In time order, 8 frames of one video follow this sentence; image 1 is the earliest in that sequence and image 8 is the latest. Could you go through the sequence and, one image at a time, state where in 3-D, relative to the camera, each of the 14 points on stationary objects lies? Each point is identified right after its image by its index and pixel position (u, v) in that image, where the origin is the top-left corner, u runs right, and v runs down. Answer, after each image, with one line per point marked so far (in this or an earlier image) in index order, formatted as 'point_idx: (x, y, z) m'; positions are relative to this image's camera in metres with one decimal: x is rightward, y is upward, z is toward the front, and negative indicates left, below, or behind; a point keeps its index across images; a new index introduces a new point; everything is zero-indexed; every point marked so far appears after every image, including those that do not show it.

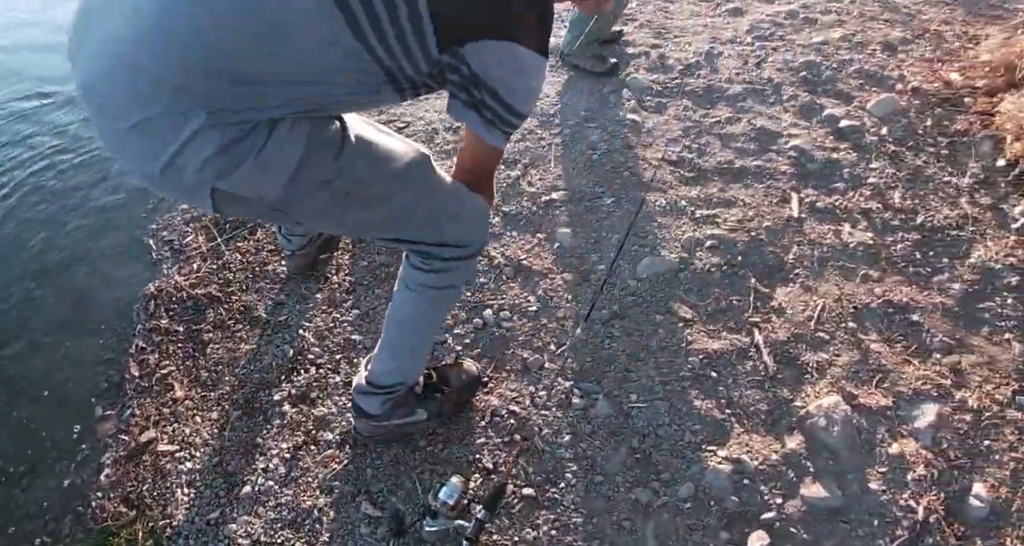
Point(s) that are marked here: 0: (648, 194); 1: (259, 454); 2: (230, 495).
0: (+0.6, +0.4, +3.4) m
1: (-1.0, -0.7, +2.4) m
2: (-1.1, -0.8, +2.3) m
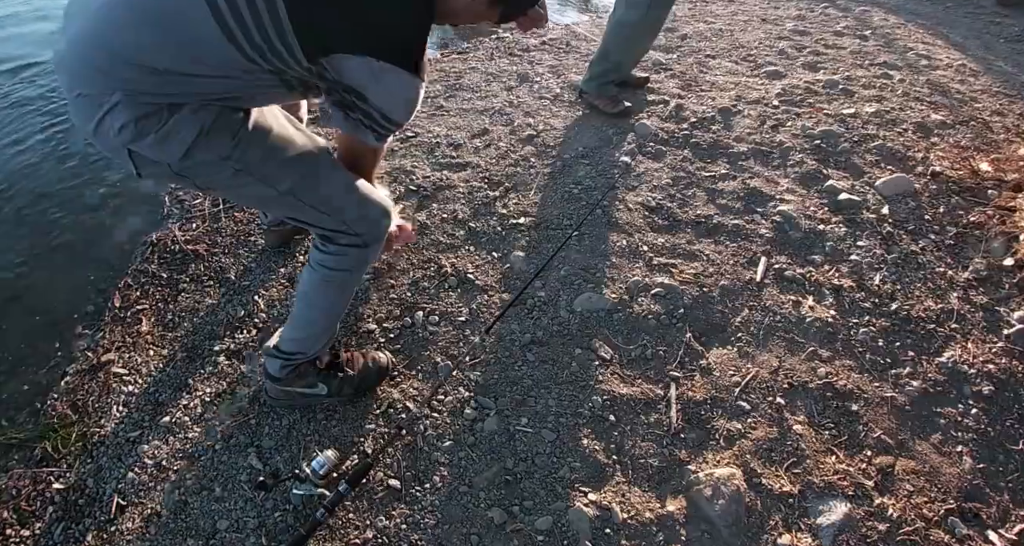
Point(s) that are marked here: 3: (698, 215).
0: (+0.5, +0.2, +3.4) m
1: (-1.4, -0.5, +2.7) m
2: (-1.5, -0.6, +2.6) m
3: (+1.1, +0.3, +3.7) m
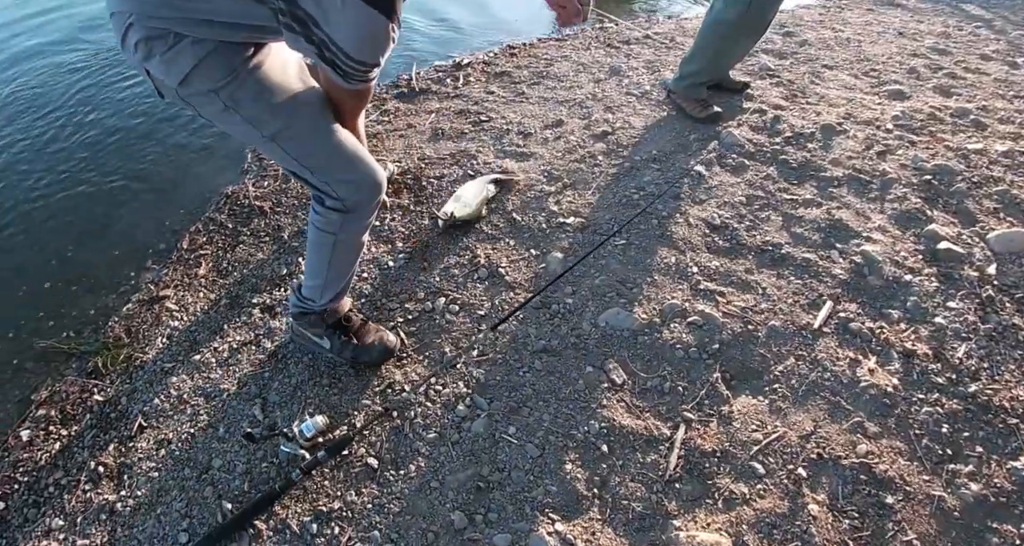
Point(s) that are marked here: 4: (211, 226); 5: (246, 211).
0: (+0.8, +0.1, +3.1) m
1: (-1.4, -0.3, +2.9) m
2: (-1.5, -0.4, +2.9) m
3: (+1.4, +0.2, +3.3) m
4: (-1.7, +0.2, +3.5) m
5: (-1.5, +0.3, +3.5) m
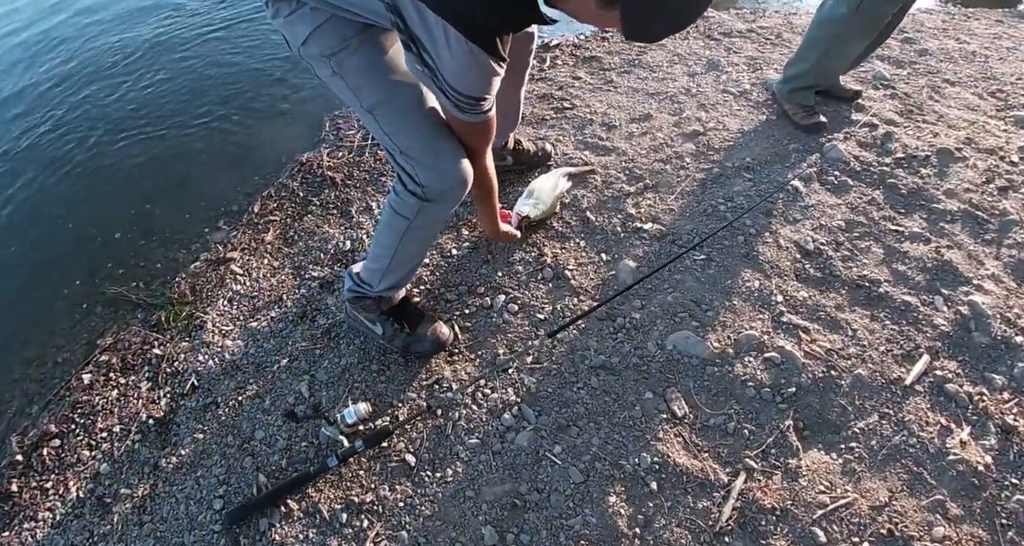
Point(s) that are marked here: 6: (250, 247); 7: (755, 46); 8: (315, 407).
0: (+1.1, 0.0, +2.9) m
1: (-1.1, -0.2, +2.9) m
2: (-1.3, -0.2, +2.9) m
3: (+1.7, 0.0, +3.0) m
4: (-1.3, +0.5, +3.5) m
5: (-1.1, +0.5, +3.4) m
6: (-1.4, +0.1, +3.3) m
7: (+2.1, +1.9, +5.3) m
8: (-0.8, -0.5, +2.5) m
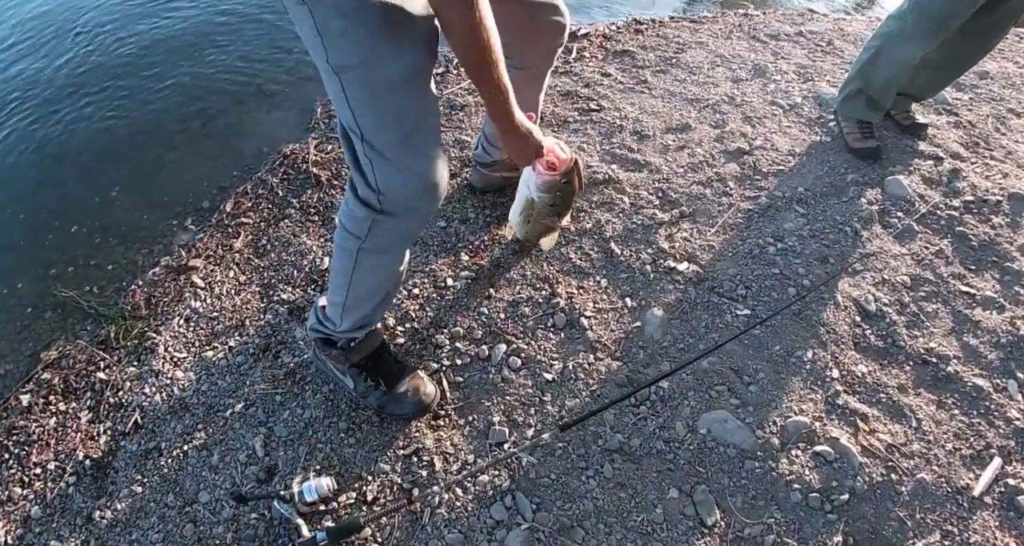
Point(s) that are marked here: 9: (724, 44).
0: (+1.1, -0.2, +2.4) m
1: (-1.1, -0.2, +2.5) m
2: (-1.3, -0.3, +2.4) m
3: (+1.7, -0.3, +2.5) m
4: (-1.2, +0.4, +3.0) m
5: (-1.0, +0.5, +3.0) m
6: (-1.4, +0.1, +2.8) m
7: (+2.3, +1.7, +4.7) m
8: (-0.8, -0.7, +2.1) m
9: (+1.7, +1.8, +4.8) m
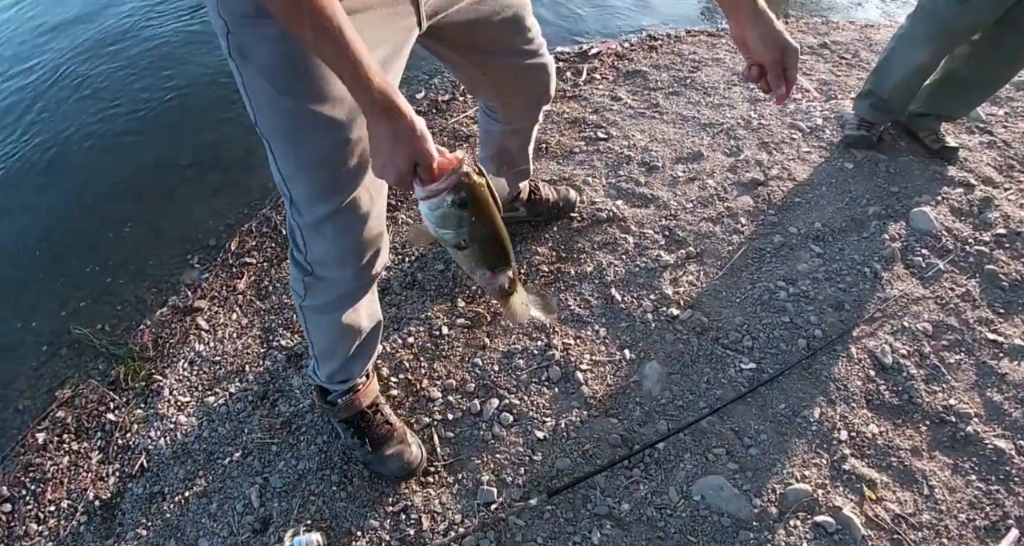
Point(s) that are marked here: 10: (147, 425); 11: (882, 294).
0: (+1.1, -0.4, +2.4) m
1: (-1.1, -0.4, +2.5) m
2: (-1.3, -0.5, +2.5) m
3: (+1.7, -0.5, +2.4) m
4: (-1.2, +0.2, +3.0) m
5: (-1.0, +0.3, +3.0) m
6: (-1.3, -0.1, +2.9) m
7: (+2.4, +1.5, +4.6) m
8: (-0.9, -0.9, +2.1) m
9: (+1.8, +1.6, +4.7) m
10: (-1.5, -0.6, +2.4) m
11: (+1.7, -0.1, +2.8) m
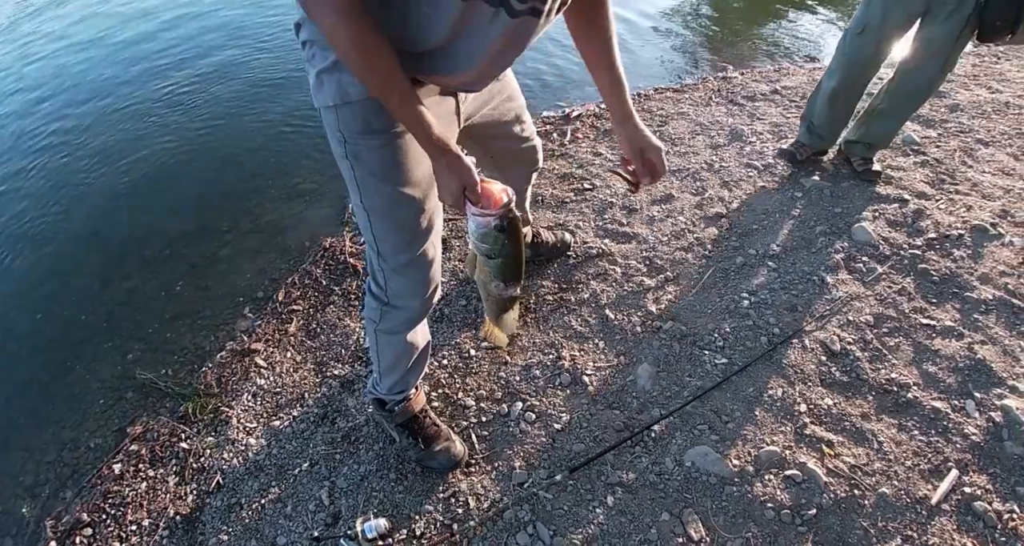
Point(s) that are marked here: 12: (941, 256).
0: (+1.2, -0.5, +2.9) m
1: (-1.0, -0.6, +3.0) m
2: (-1.2, -0.7, +3.0) m
3: (+1.8, -0.5, +2.9) m
4: (-1.2, -0.1, +3.6) m
5: (-1.0, 0.0, +3.5) m
6: (-1.3, -0.4, +3.4) m
7: (+2.3, +1.3, +5.3) m
8: (-0.7, -1.0, +2.6) m
9: (+1.7, +1.4, +5.4) m
10: (-1.4, -0.8, +2.9) m
11: (+1.7, -0.1, +3.3) m
12: (+2.5, +0.1, +3.6) m
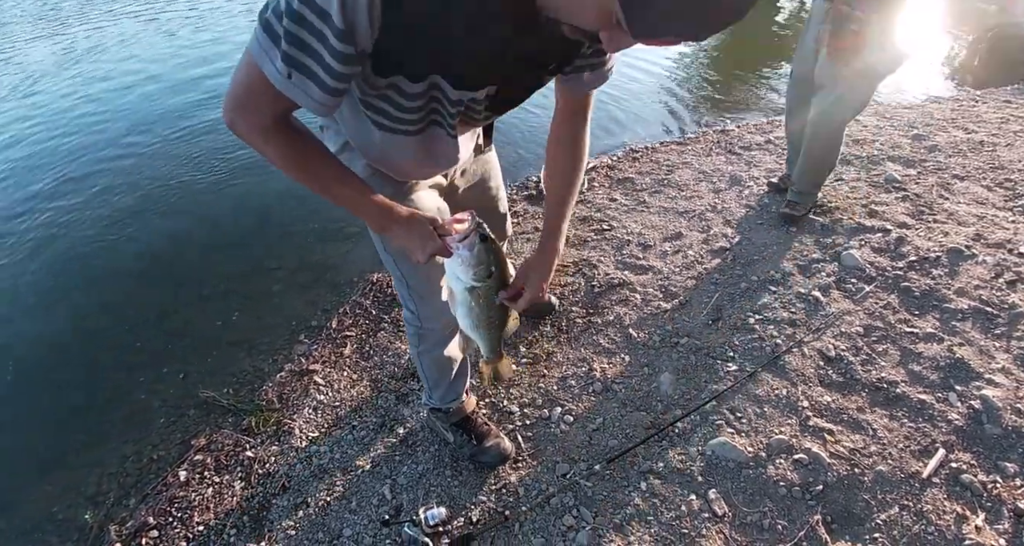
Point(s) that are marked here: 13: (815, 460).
0: (+1.4, -0.6, +3.3) m
1: (-0.8, -0.8, +3.4) m
2: (-1.0, -0.9, +3.4) m
3: (+2.0, -0.6, +3.3) m
4: (-1.0, -0.3, +4.0) m
5: (-0.8, -0.2, +4.0) m
6: (-1.1, -0.6, +3.8) m
7: (+2.4, +1.1, +5.9) m
8: (-0.5, -1.1, +2.9) m
9: (+1.8, +1.0, +6.0) m
10: (-1.1, -1.0, +3.3) m
11: (+1.9, -0.3, +3.8) m
12: (+2.7, 0.0, +4.1) m
13: (+1.4, -0.9, +2.9) m
